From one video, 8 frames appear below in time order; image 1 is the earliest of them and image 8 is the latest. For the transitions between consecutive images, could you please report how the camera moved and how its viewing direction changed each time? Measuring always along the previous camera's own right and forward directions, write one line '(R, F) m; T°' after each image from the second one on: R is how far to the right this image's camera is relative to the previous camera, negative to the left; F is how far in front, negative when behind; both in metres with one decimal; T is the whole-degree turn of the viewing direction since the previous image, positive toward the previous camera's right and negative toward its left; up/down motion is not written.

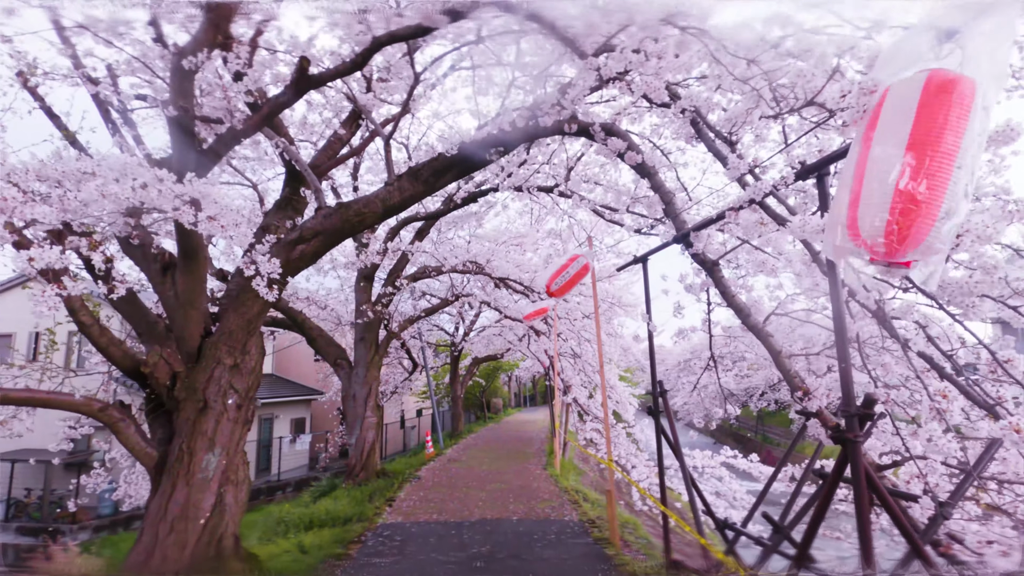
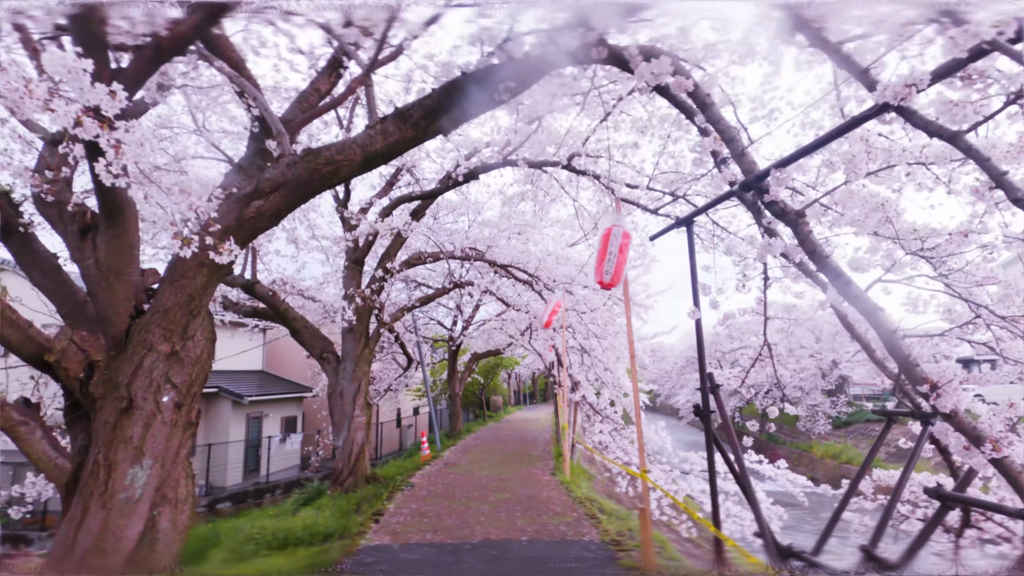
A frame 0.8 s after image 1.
(-0.1, +0.9) m; 0°
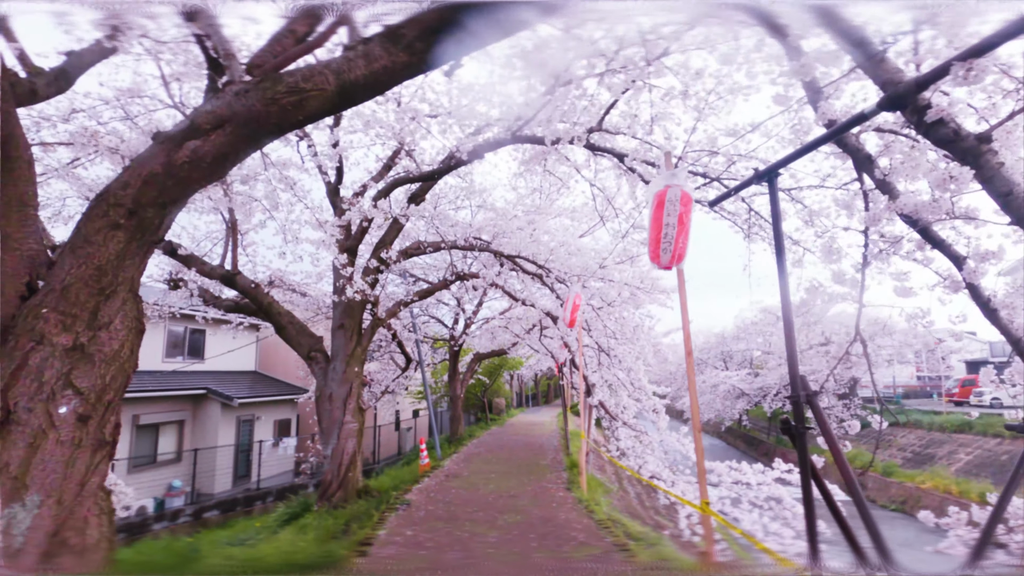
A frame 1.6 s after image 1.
(-0.1, +0.9) m; 0°
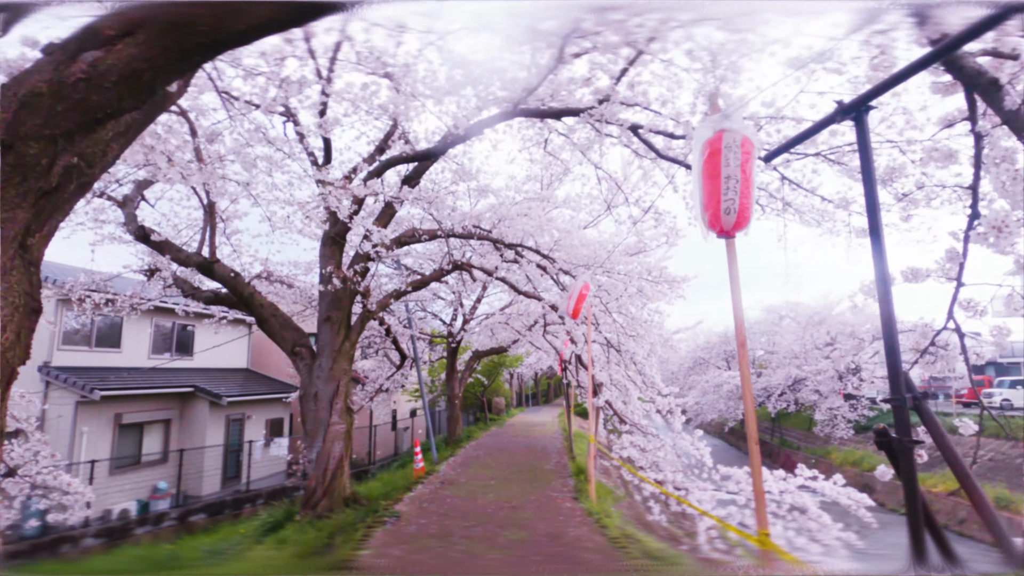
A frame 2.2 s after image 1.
(0.0, +0.6) m; 0°
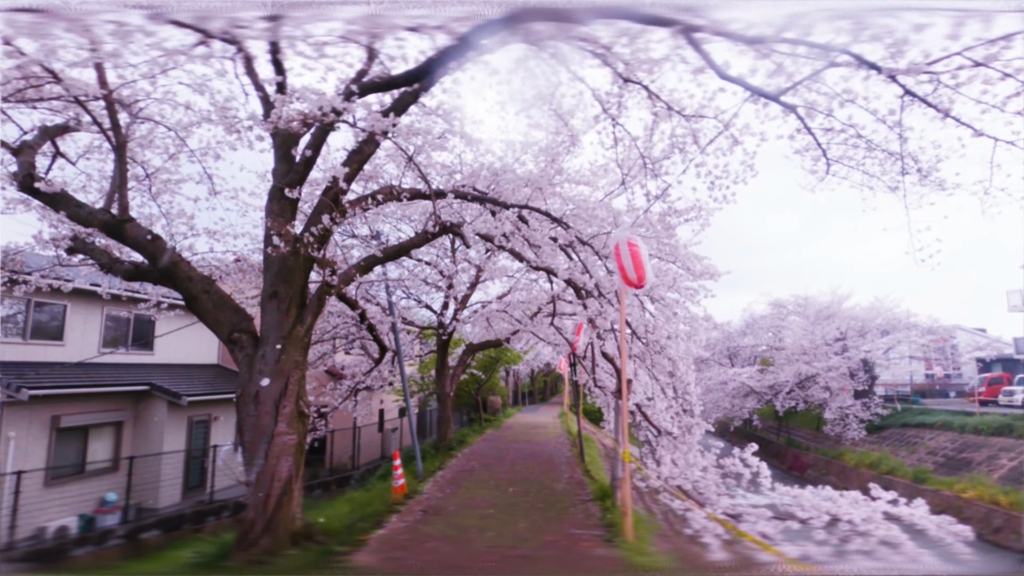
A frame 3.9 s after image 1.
(-0.1, +1.7) m; +1°
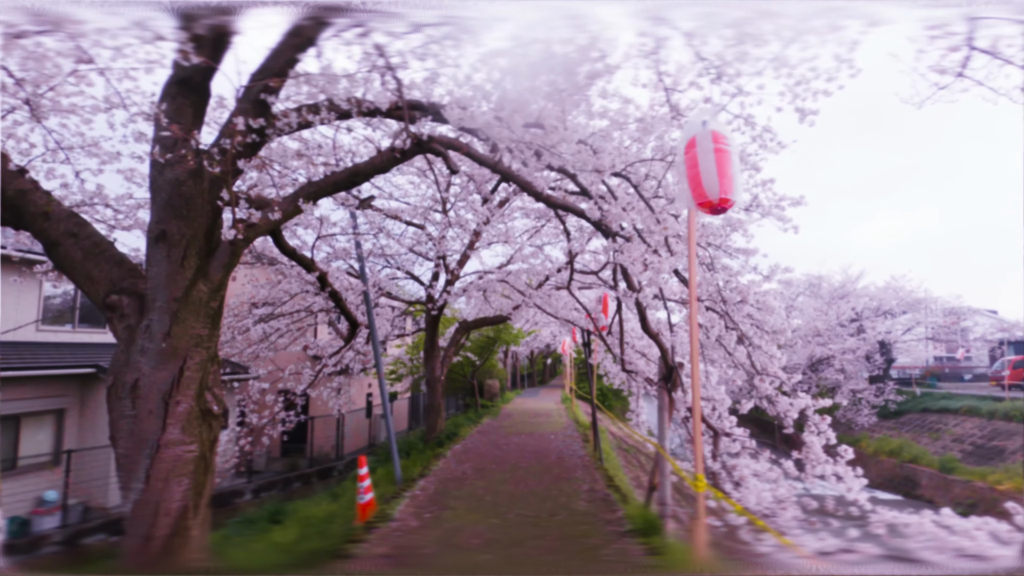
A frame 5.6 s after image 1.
(-0.1, +1.8) m; 0°
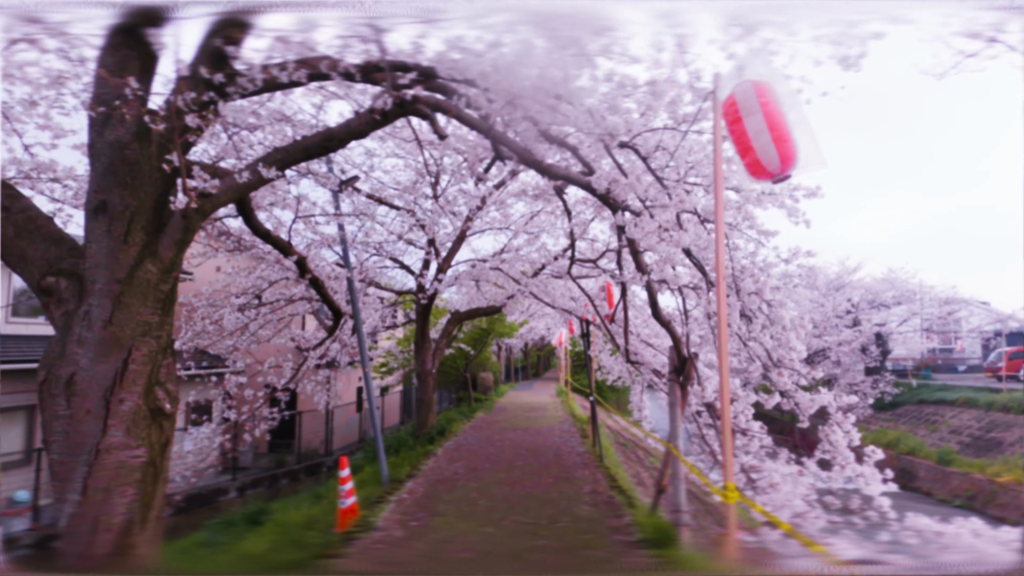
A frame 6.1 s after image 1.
(0.0, +0.5) m; +1°
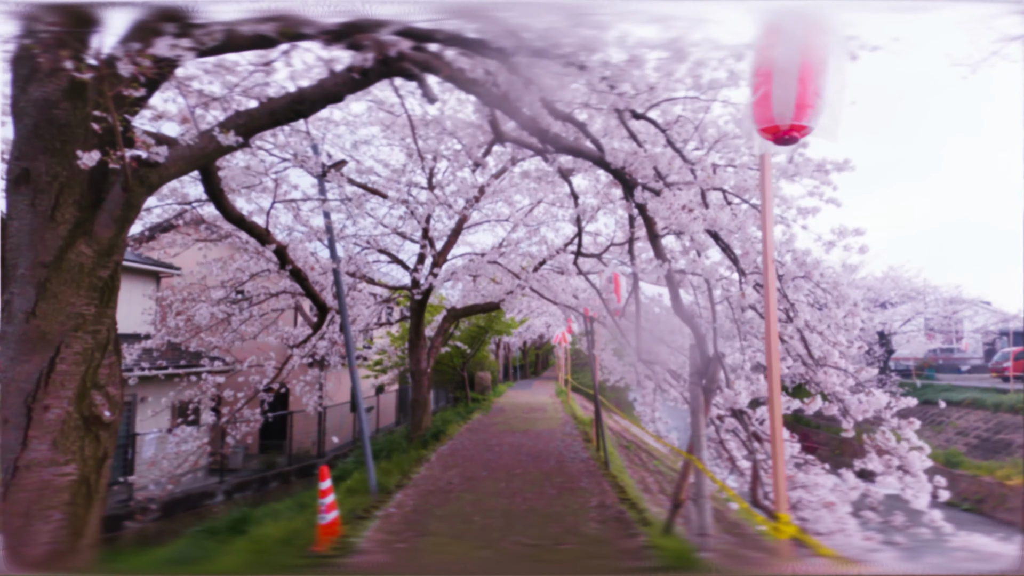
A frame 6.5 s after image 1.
(0.0, +0.5) m; 0°
